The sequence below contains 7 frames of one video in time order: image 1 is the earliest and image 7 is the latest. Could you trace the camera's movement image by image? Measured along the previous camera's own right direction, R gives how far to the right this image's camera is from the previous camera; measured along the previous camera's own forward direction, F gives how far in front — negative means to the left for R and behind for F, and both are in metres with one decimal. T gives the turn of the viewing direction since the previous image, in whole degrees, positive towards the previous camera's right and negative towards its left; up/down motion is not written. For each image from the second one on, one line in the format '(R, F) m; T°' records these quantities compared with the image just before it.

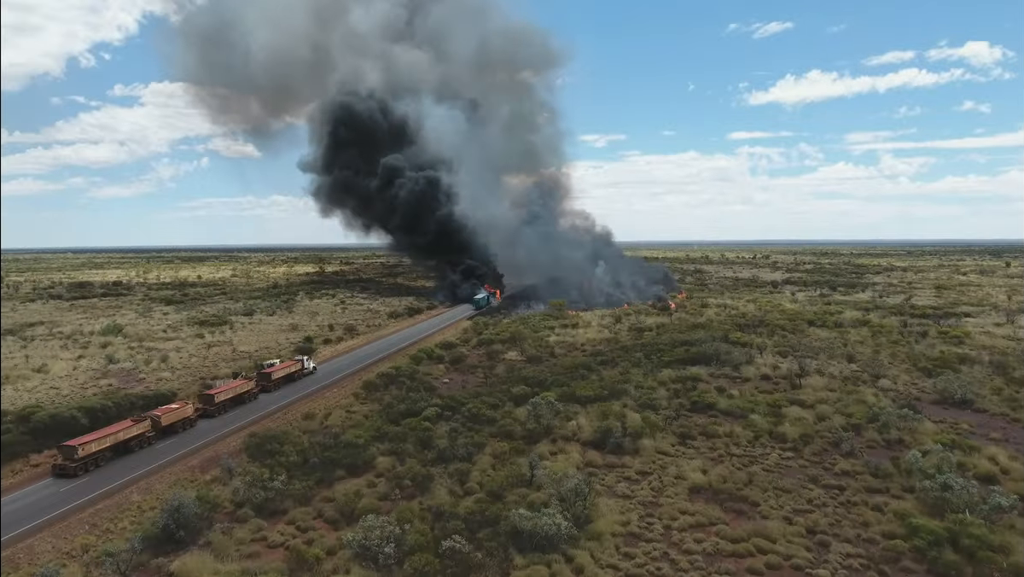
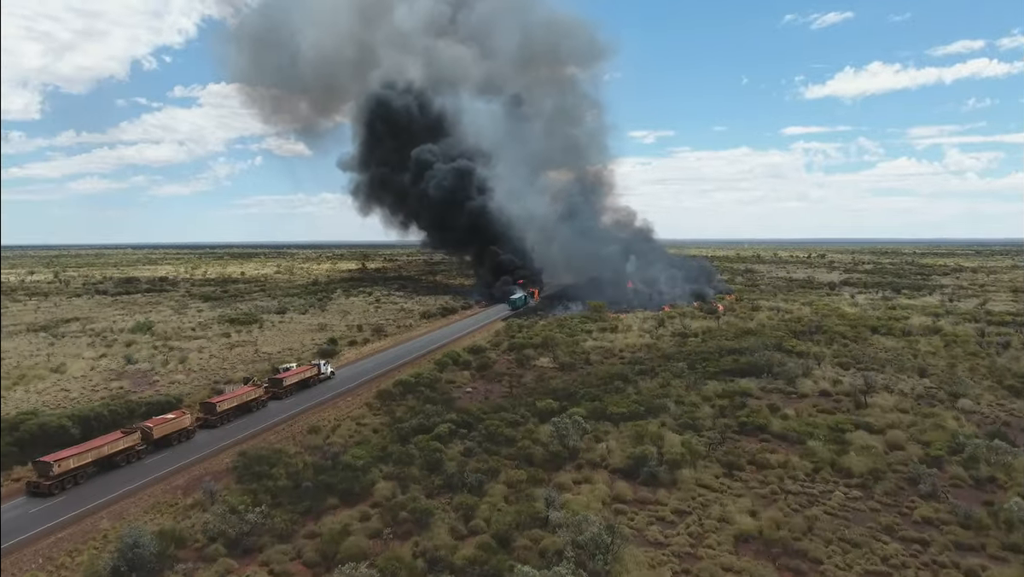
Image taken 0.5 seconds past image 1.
(+0.8, +2.7) m; -4°
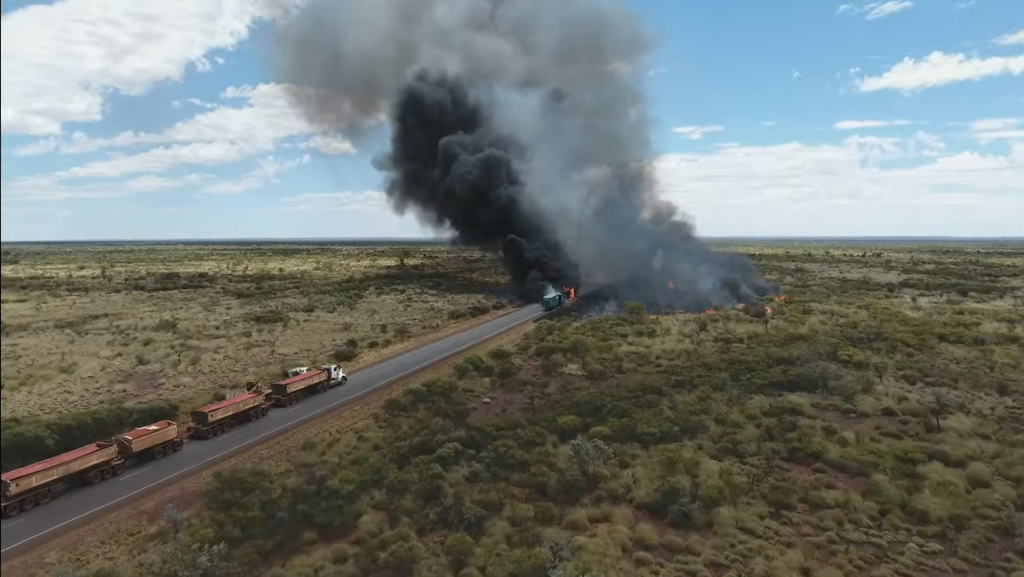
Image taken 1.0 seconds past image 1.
(+0.9, +2.7) m; -4°
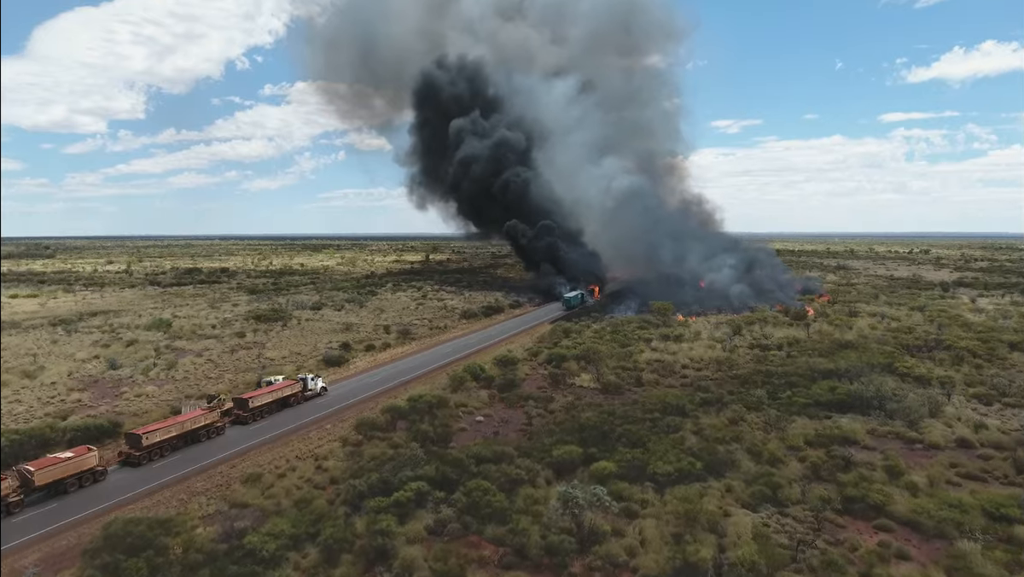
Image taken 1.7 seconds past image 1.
(+1.3, +4.0) m; -3°
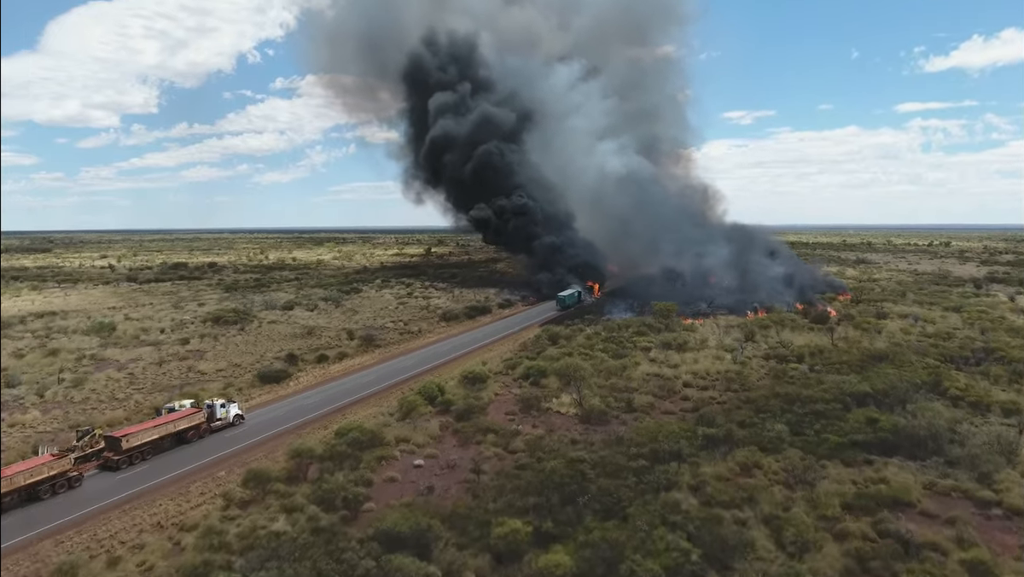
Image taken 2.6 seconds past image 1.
(+1.9, +5.3) m; -1°
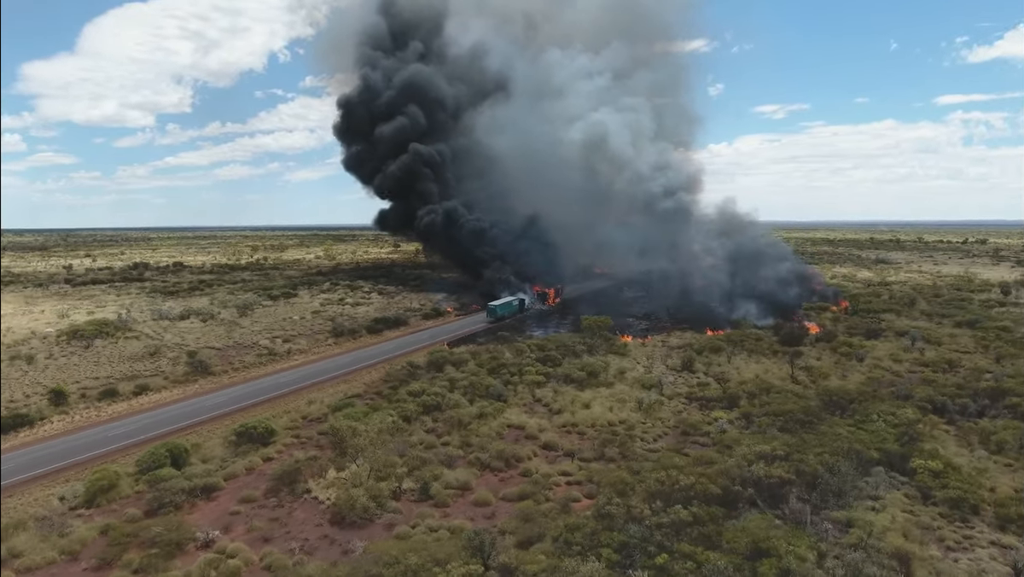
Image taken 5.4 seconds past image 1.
(+7.3, +8.0) m; -3°
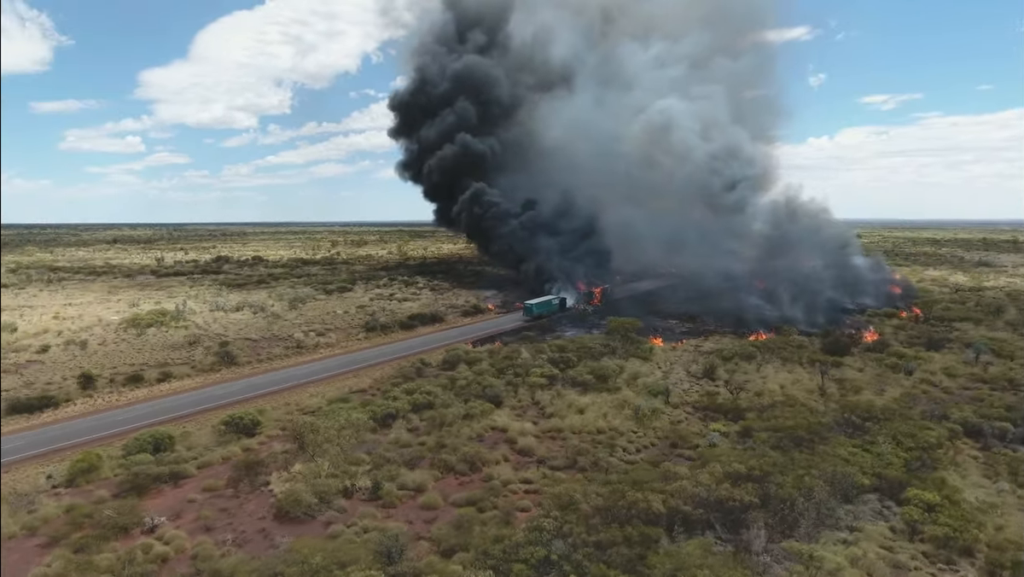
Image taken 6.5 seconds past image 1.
(+3.1, +0.7) m; -7°
